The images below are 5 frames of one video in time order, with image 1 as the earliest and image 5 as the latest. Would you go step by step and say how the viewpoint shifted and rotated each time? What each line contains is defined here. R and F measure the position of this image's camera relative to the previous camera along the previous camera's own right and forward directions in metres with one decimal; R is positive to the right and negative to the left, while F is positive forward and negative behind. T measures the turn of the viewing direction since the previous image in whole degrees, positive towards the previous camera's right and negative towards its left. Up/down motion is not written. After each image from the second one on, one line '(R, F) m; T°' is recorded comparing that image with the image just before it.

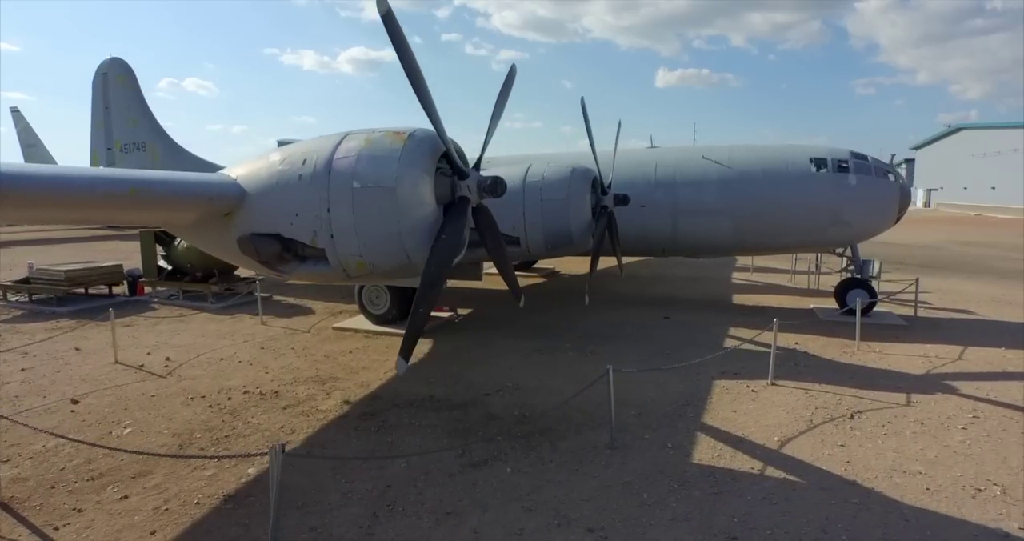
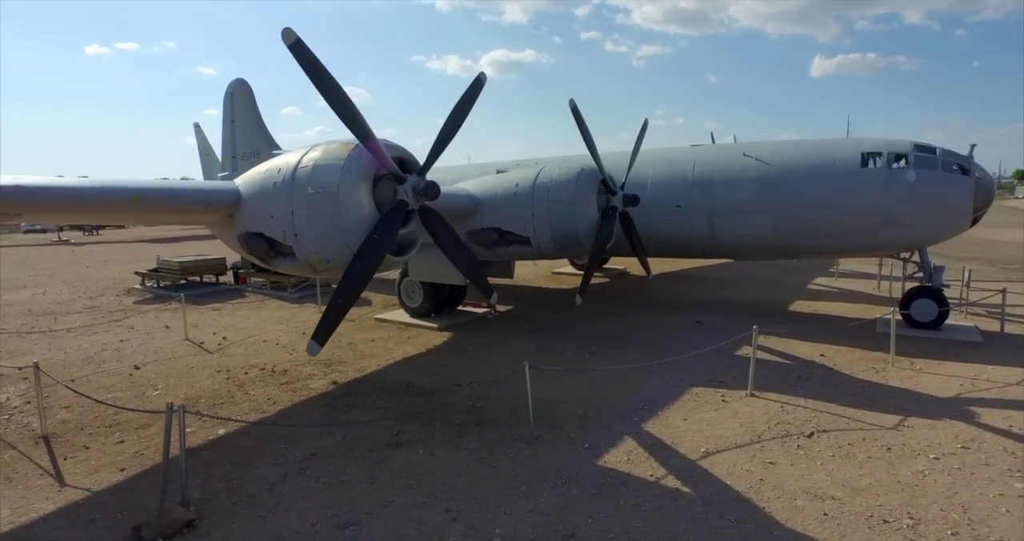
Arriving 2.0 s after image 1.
(+2.3, -0.1) m; -14°
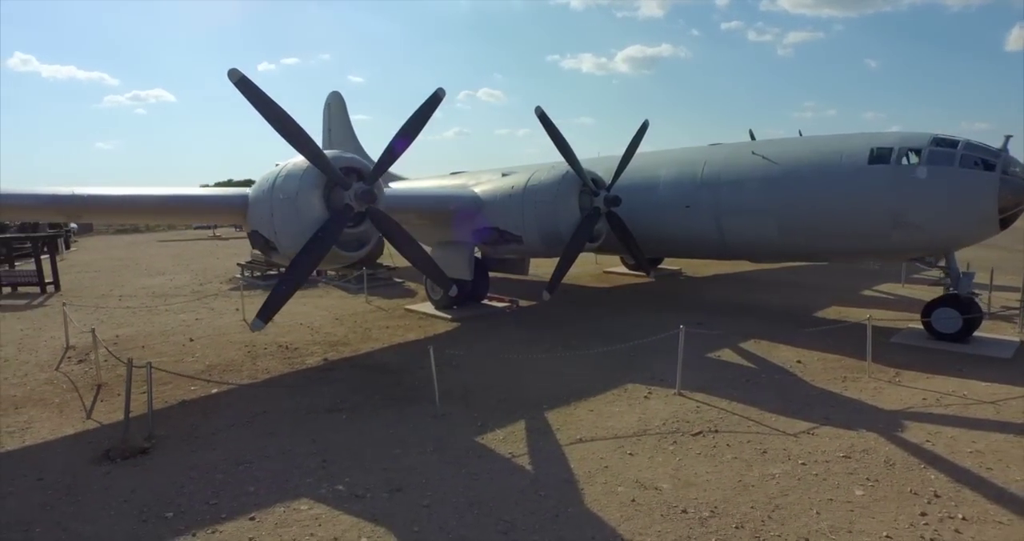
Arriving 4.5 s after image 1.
(+2.6, -0.4) m; -13°
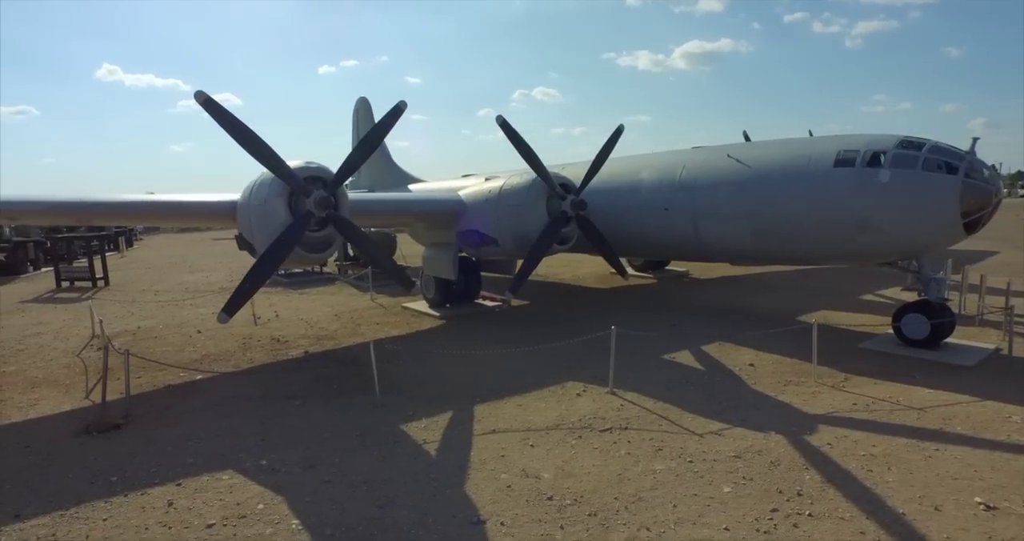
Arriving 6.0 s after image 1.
(+1.6, -0.4) m; -5°
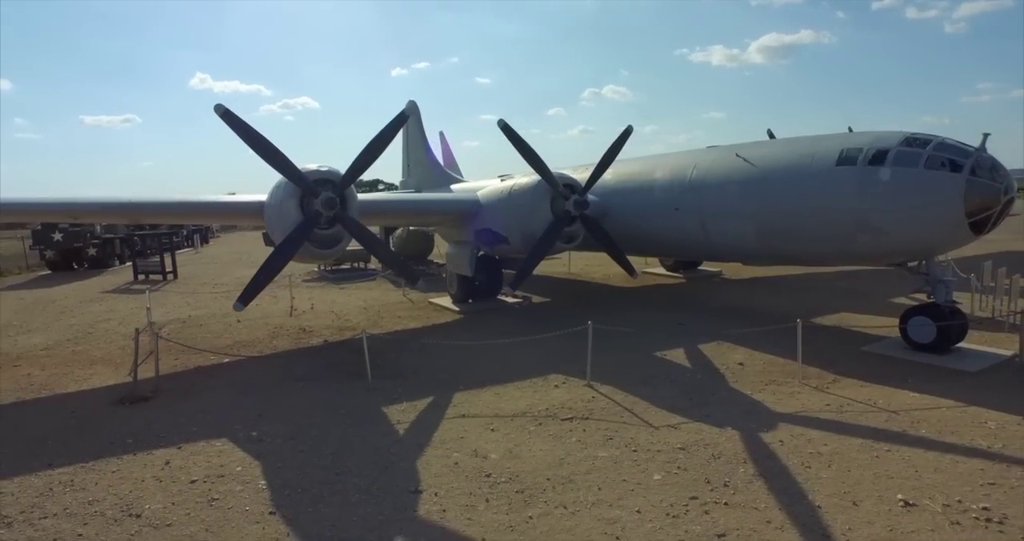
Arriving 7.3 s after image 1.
(+1.2, -0.4) m; -7°
